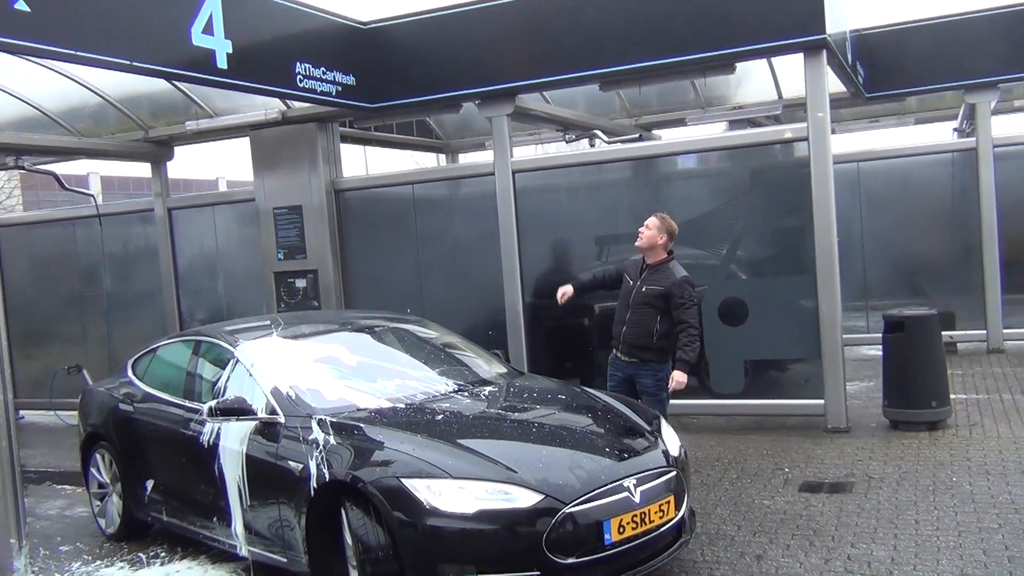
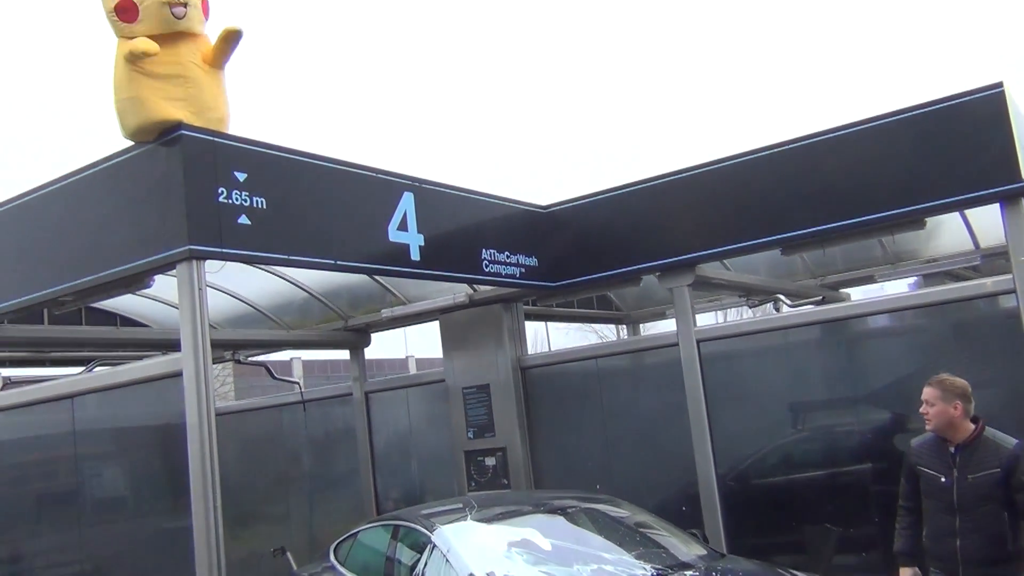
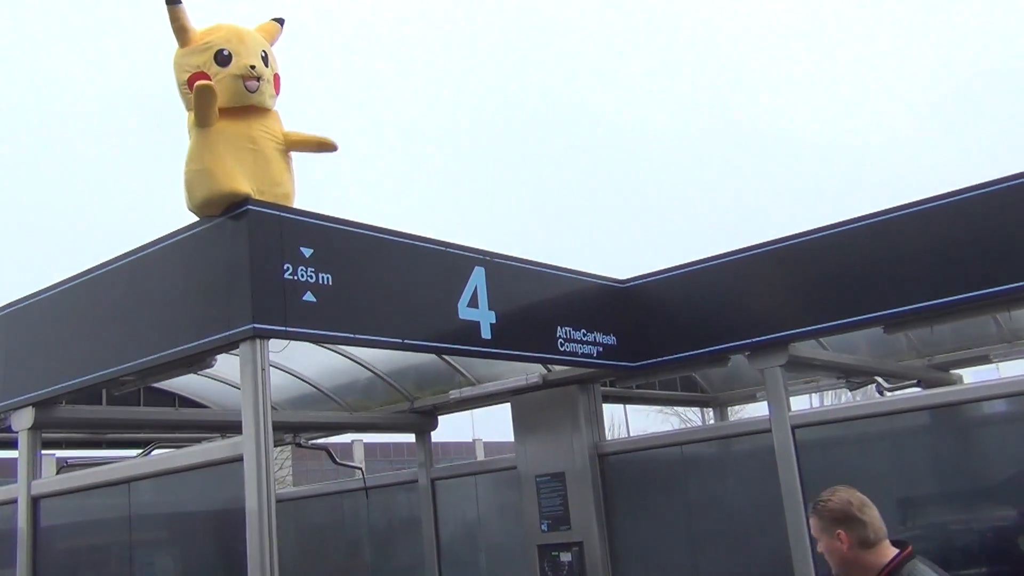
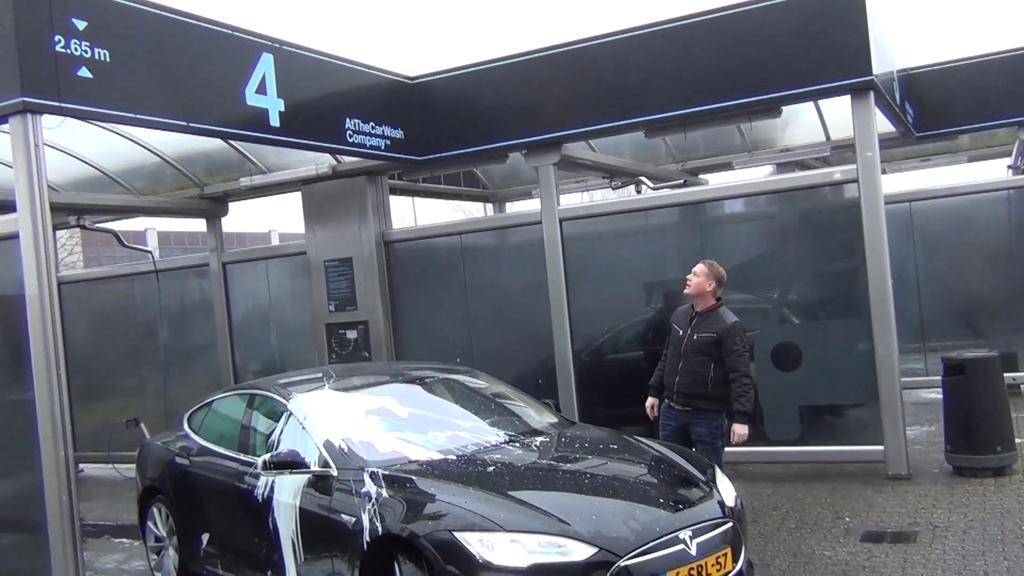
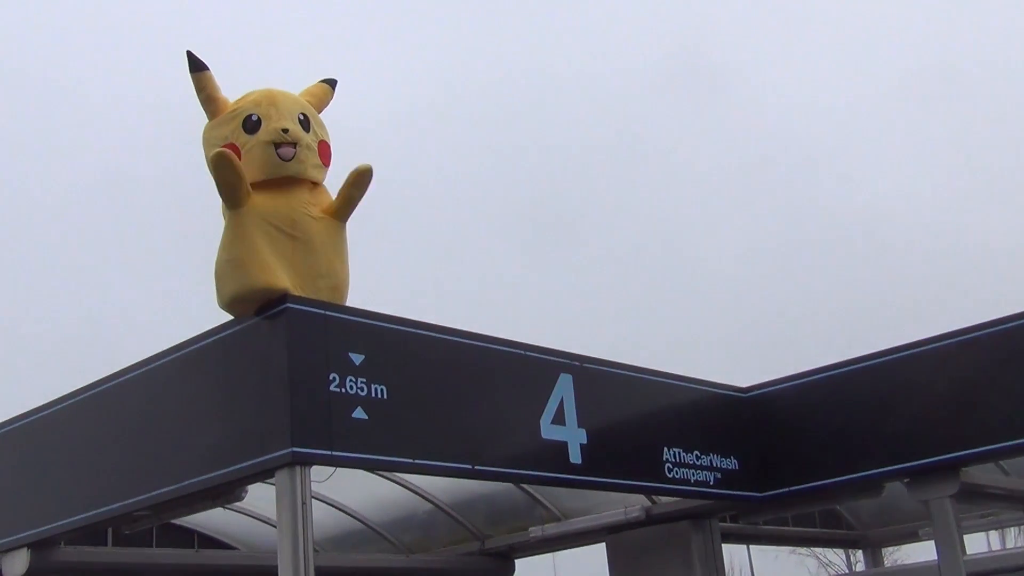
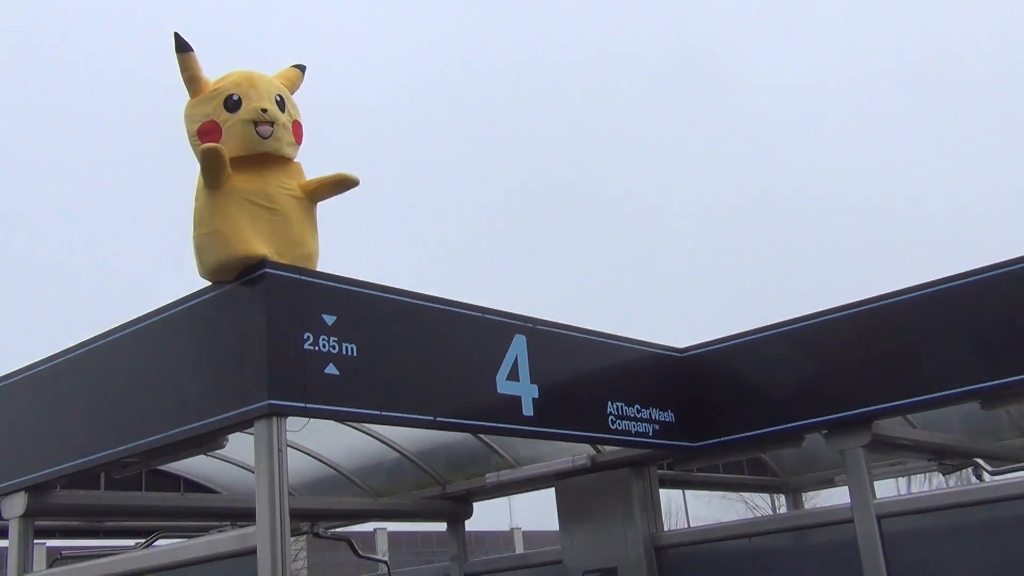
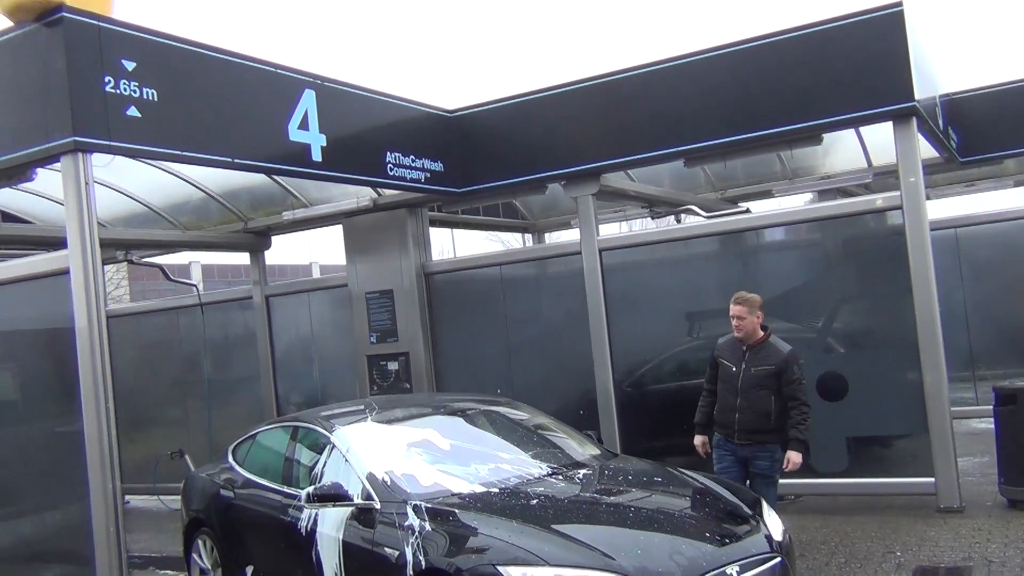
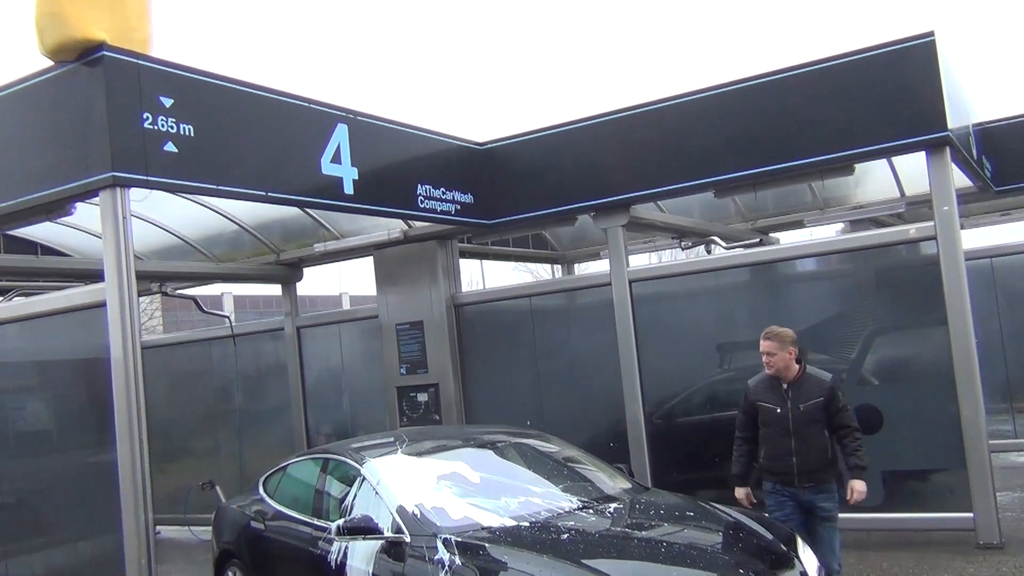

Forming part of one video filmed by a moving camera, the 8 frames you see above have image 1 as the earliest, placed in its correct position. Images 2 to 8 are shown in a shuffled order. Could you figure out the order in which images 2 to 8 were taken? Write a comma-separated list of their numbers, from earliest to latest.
4, 7, 8, 2, 3, 6, 5
